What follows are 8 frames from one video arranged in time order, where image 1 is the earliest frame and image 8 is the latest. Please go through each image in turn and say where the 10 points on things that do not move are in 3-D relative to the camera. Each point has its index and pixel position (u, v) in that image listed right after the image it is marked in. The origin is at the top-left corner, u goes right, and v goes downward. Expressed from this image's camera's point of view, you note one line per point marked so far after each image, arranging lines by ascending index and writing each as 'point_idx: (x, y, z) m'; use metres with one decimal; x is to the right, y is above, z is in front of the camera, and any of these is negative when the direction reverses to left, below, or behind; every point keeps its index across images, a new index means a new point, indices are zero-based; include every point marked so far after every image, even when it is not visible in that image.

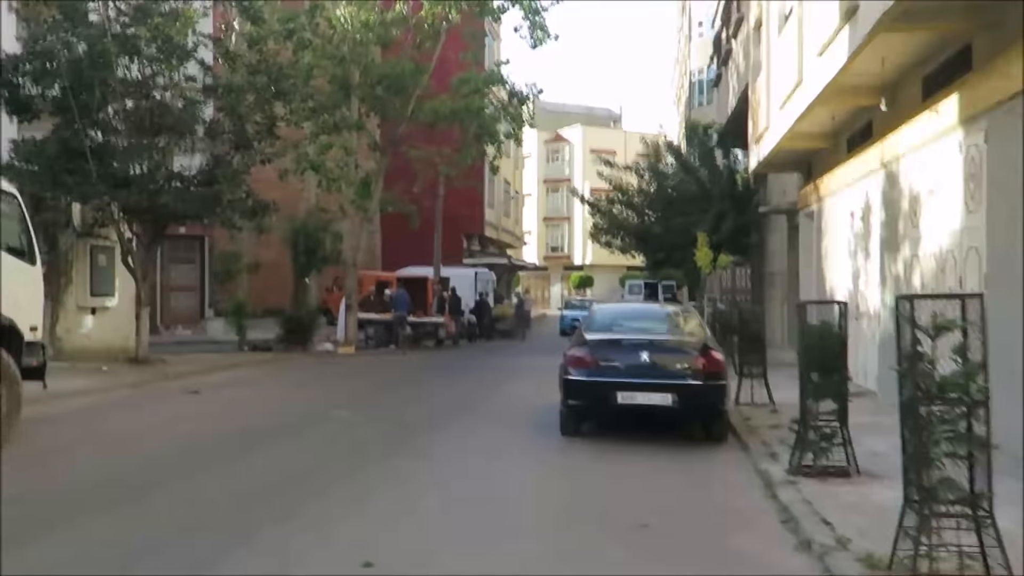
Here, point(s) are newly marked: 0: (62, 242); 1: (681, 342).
0: (-8.9, +0.9, +19.0) m
1: (+1.7, -0.6, +9.7) m
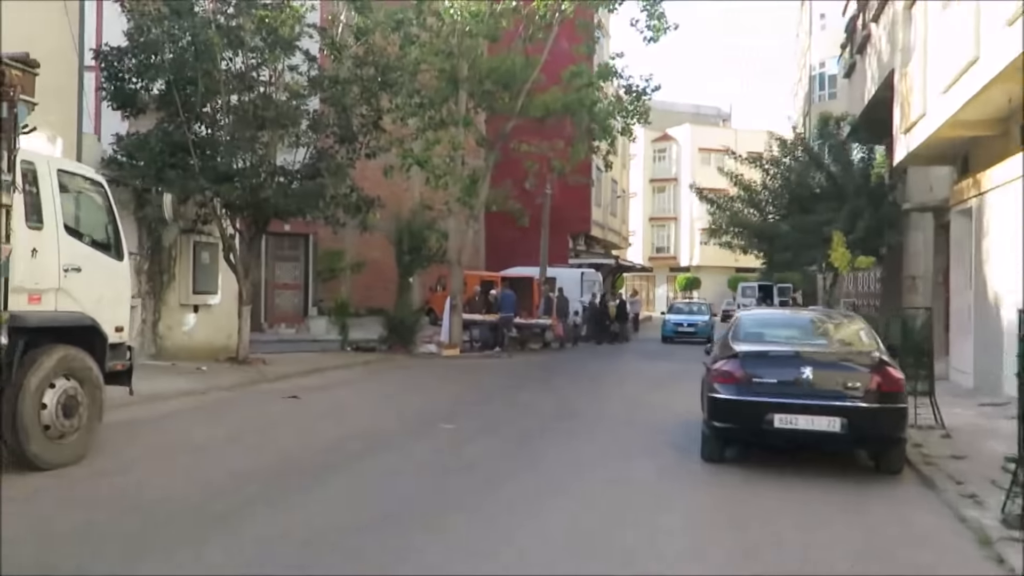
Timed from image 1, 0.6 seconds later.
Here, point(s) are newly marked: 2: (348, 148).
0: (-6.7, +1.0, +18.6) m
1: (+2.9, -0.6, +8.2) m
2: (-3.2, +2.7, +18.5) m
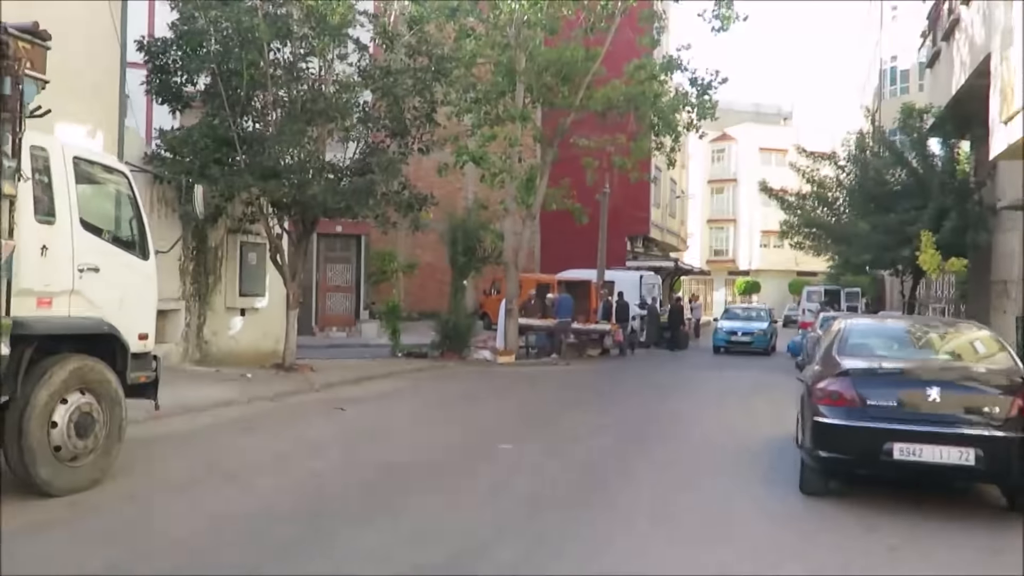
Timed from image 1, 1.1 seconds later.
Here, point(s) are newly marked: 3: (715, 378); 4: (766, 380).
0: (-5.6, +0.9, +17.8) m
1: (+3.4, -0.6, +7.0) m
2: (-2.1, +2.7, +17.6) m
3: (+4.2, -1.9, +19.7) m
4: (+5.2, -1.9, +19.5) m
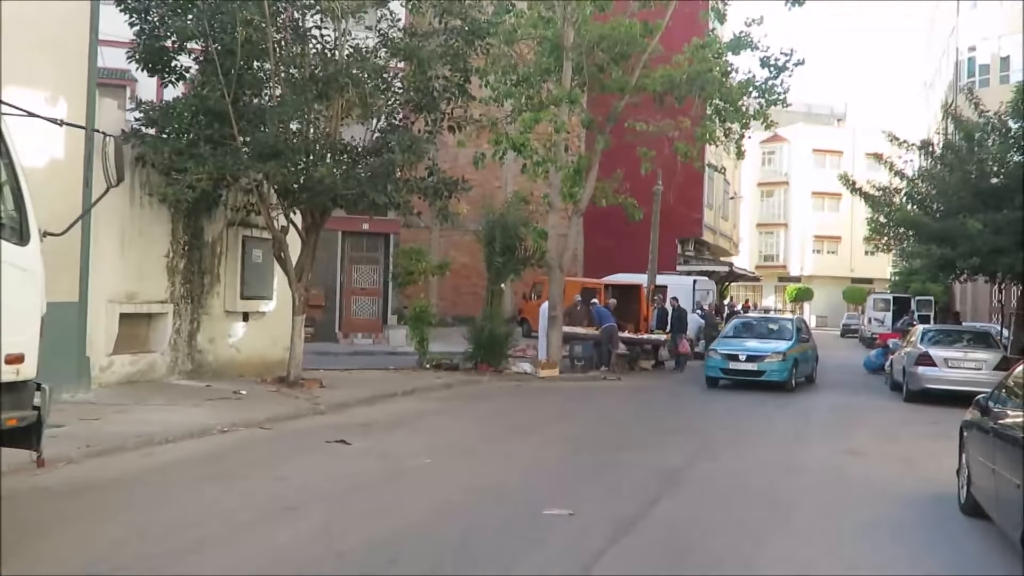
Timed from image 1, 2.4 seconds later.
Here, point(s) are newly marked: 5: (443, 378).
0: (-4.9, +0.9, +15.3) m
1: (+3.7, -0.7, +4.1) m
2: (-1.3, +2.6, +14.9) m
3: (+5.0, -2.0, +16.7) m
4: (+6.0, -2.0, +16.6) m
5: (-1.3, -1.7, +17.9) m
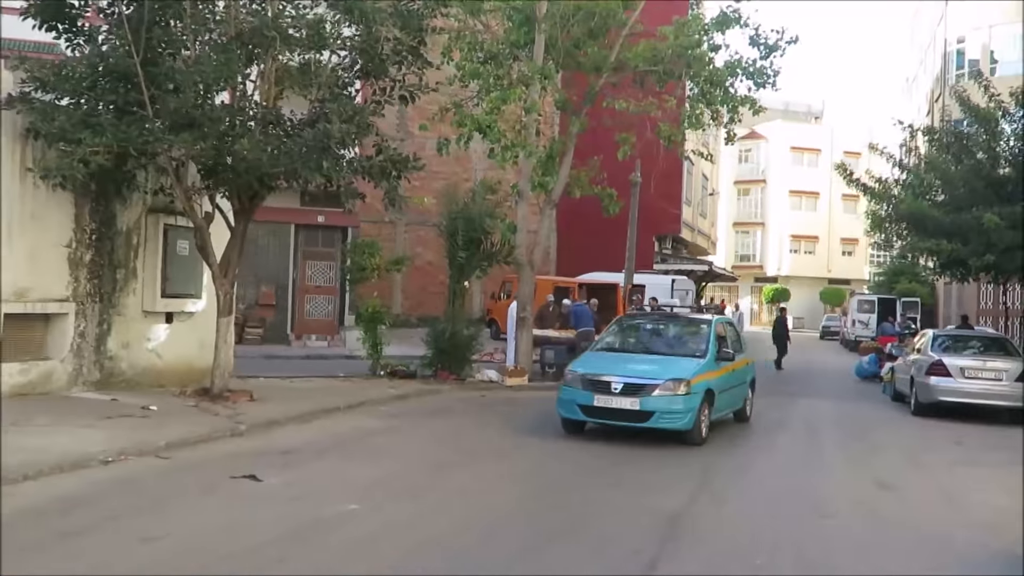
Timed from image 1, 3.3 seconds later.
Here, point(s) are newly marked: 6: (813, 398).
0: (-5.4, +1.0, +13.2) m
1: (+3.5, -0.7, +2.2) m
2: (-1.8, +2.7, +12.9) m
3: (+4.4, -2.0, +14.9) m
4: (+5.4, -2.0, +14.8) m
5: (-1.9, -1.6, +15.9) m
6: (+5.6, -2.0, +17.8) m
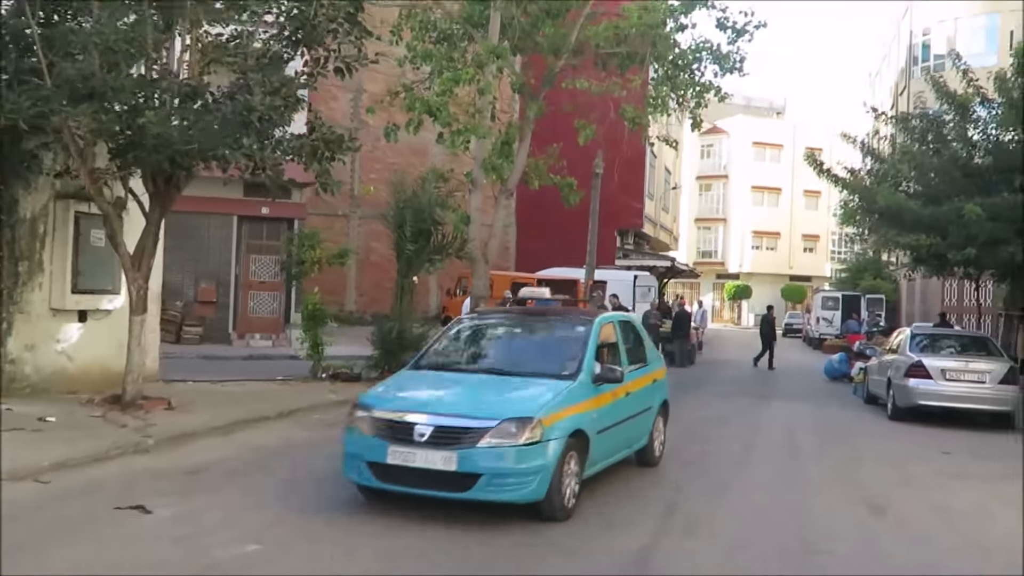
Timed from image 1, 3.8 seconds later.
0: (-6.0, +1.0, +11.8) m
1: (+3.3, -0.7, +1.2) m
2: (-2.5, +2.7, +11.7) m
3: (+3.7, -2.0, +13.9) m
4: (+4.7, -2.0, +13.8) m
5: (-2.6, -1.6, +14.6) m
6: (+4.8, -2.0, +16.9) m
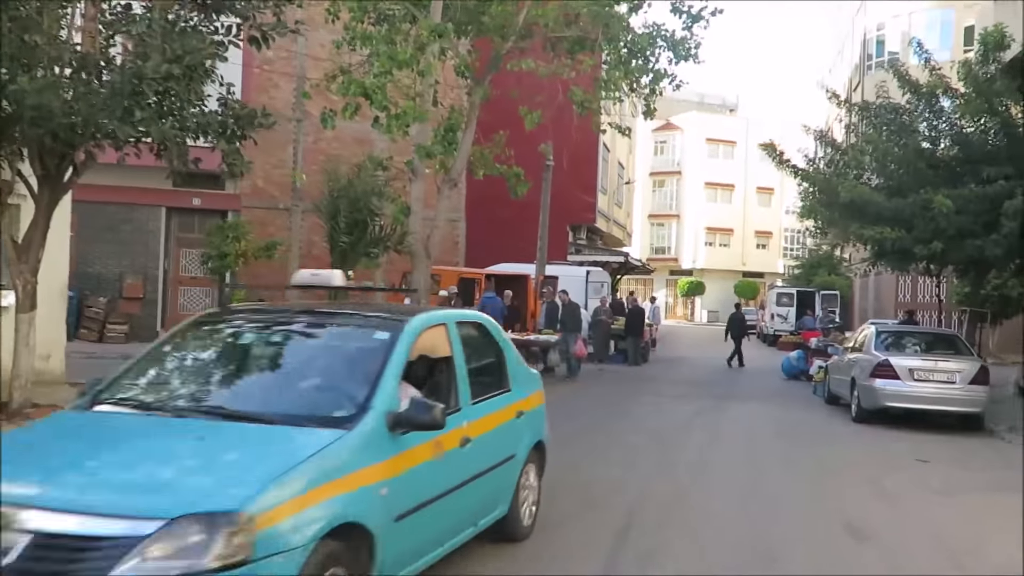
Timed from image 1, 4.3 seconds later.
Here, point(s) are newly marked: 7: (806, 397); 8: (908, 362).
0: (-6.7, +1.1, +10.5) m
1: (+3.1, -0.6, +0.3) m
2: (-3.1, +2.8, +10.5) m
3: (+2.9, -1.9, +13.0) m
4: (+3.9, -1.9, +13.0) m
5: (-3.5, -1.5, +13.5) m
6: (+3.8, -1.9, +16.0) m
7: (+5.3, -1.9, +17.2) m
8: (+5.3, -1.0, +12.9) m
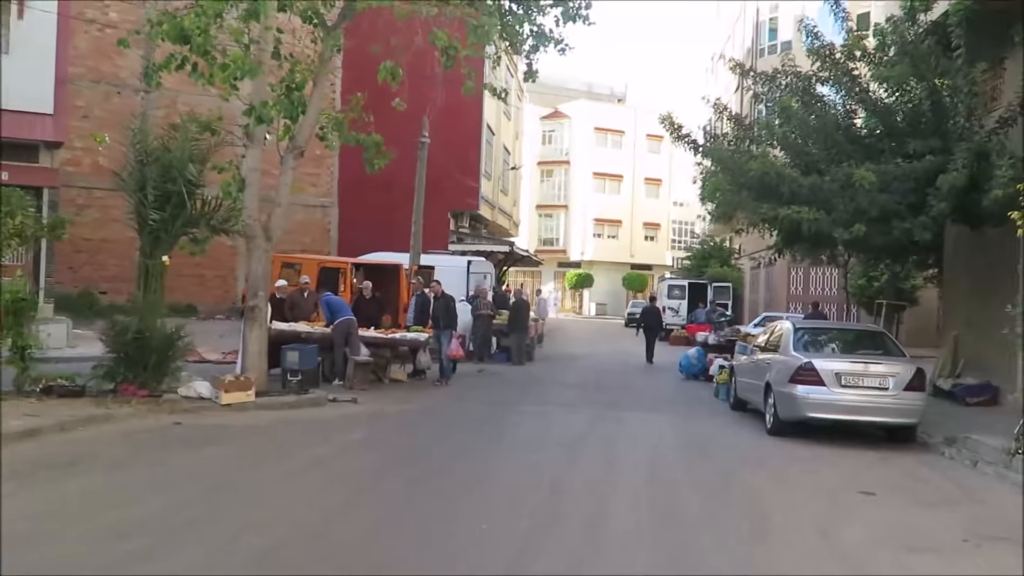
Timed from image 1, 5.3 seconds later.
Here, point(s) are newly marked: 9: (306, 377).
0: (-8.0, +1.2, +7.1) m
1: (+2.9, -0.6, -1.8) m
2: (-4.5, +2.9, +7.5) m
3: (+1.2, -1.8, +10.8) m
4: (+2.2, -1.8, +10.8) m
5: (-5.2, -1.4, +10.5) m
6: (+1.8, -1.7, +13.9) m
7: (+3.1, -1.8, +15.2) m
8: (+3.7, -0.9, +10.9) m
9: (-3.2, -1.4, +15.6) m
